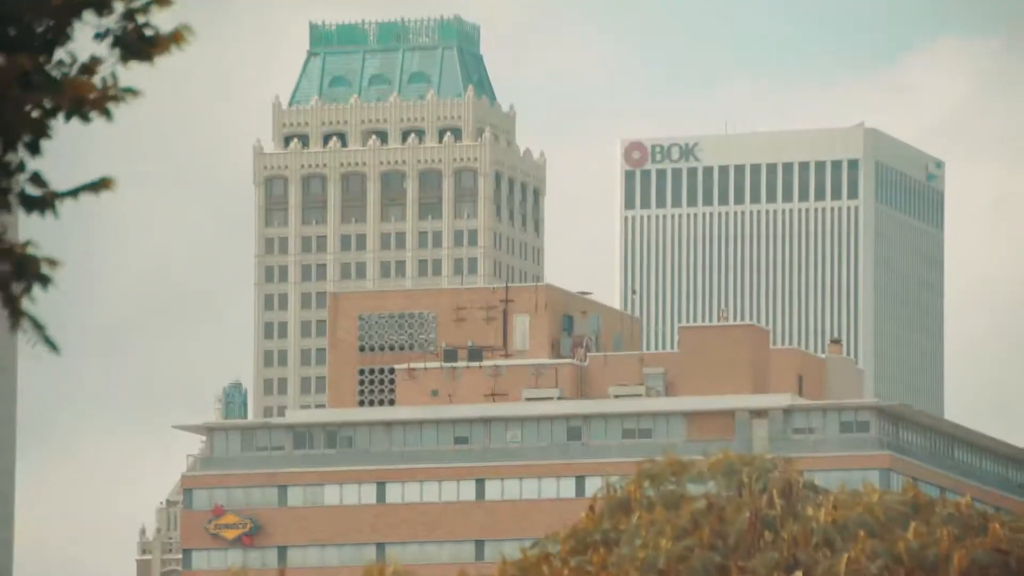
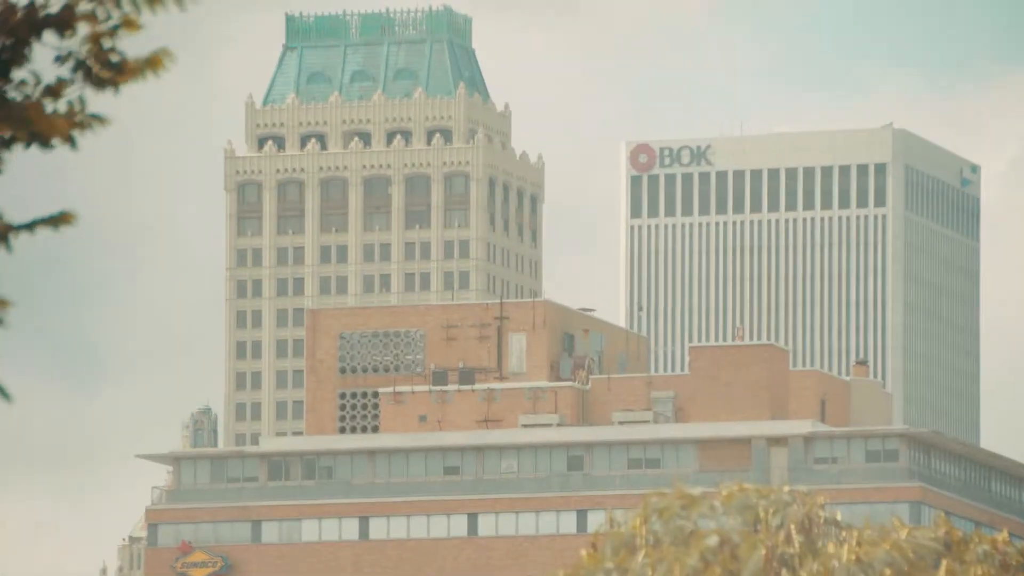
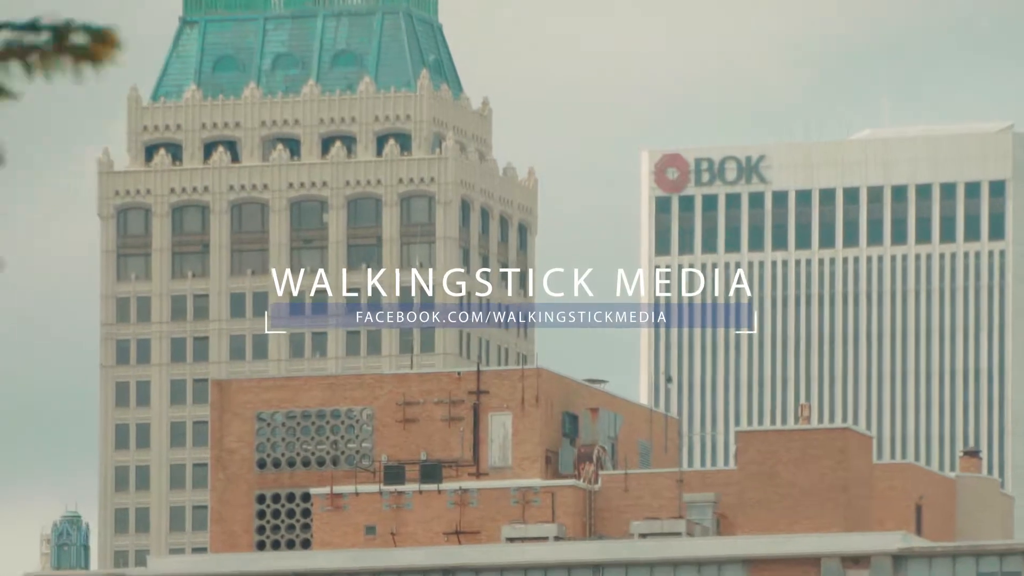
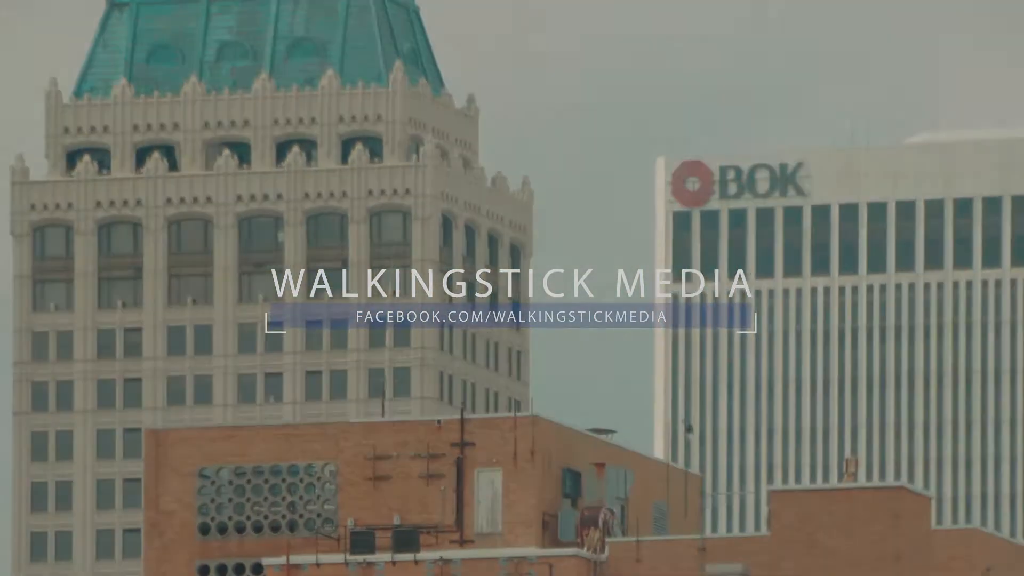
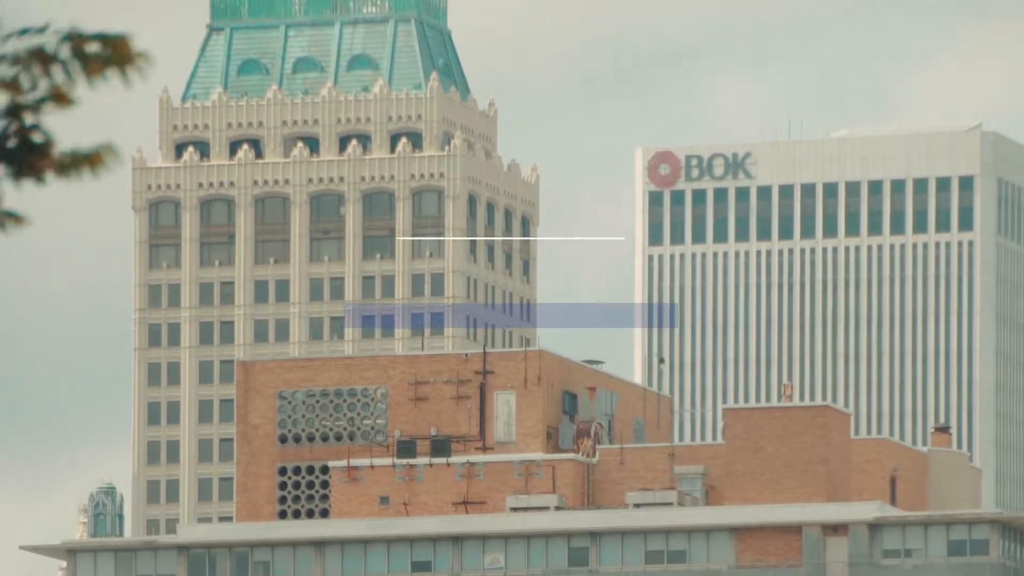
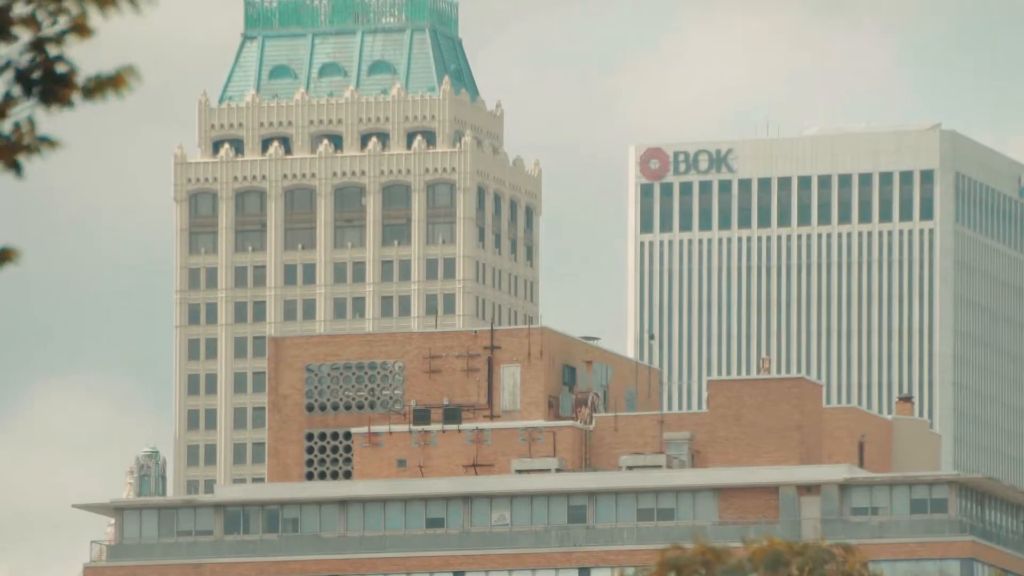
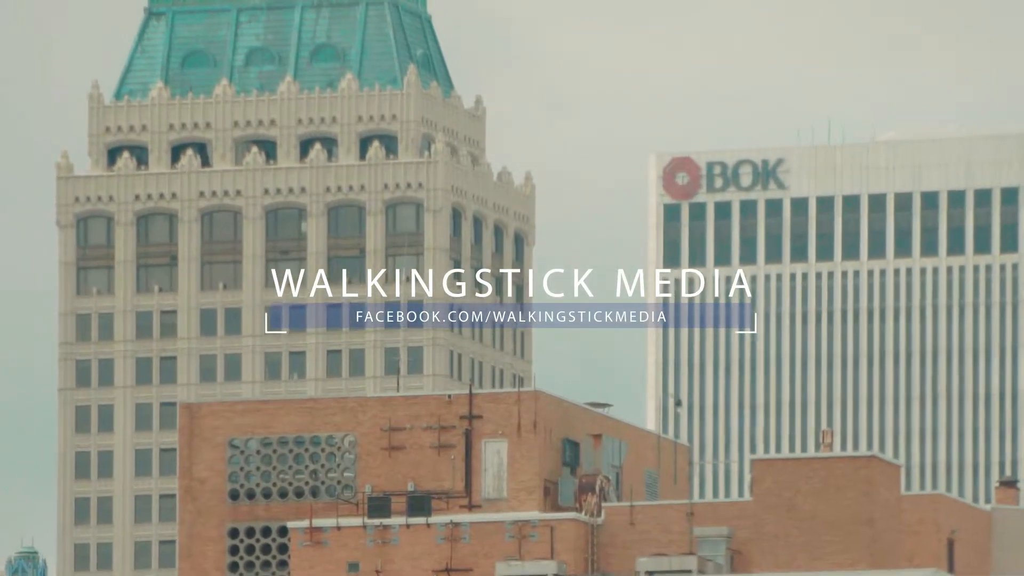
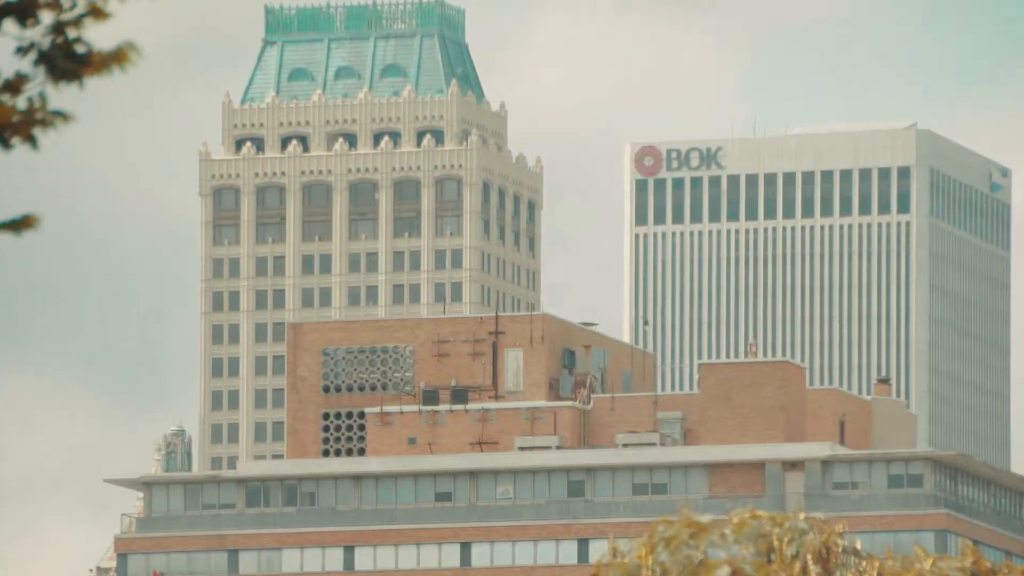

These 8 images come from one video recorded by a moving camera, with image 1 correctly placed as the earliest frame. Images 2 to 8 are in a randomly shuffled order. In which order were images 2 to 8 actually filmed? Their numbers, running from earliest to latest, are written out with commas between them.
2, 8, 6, 5, 3, 7, 4
